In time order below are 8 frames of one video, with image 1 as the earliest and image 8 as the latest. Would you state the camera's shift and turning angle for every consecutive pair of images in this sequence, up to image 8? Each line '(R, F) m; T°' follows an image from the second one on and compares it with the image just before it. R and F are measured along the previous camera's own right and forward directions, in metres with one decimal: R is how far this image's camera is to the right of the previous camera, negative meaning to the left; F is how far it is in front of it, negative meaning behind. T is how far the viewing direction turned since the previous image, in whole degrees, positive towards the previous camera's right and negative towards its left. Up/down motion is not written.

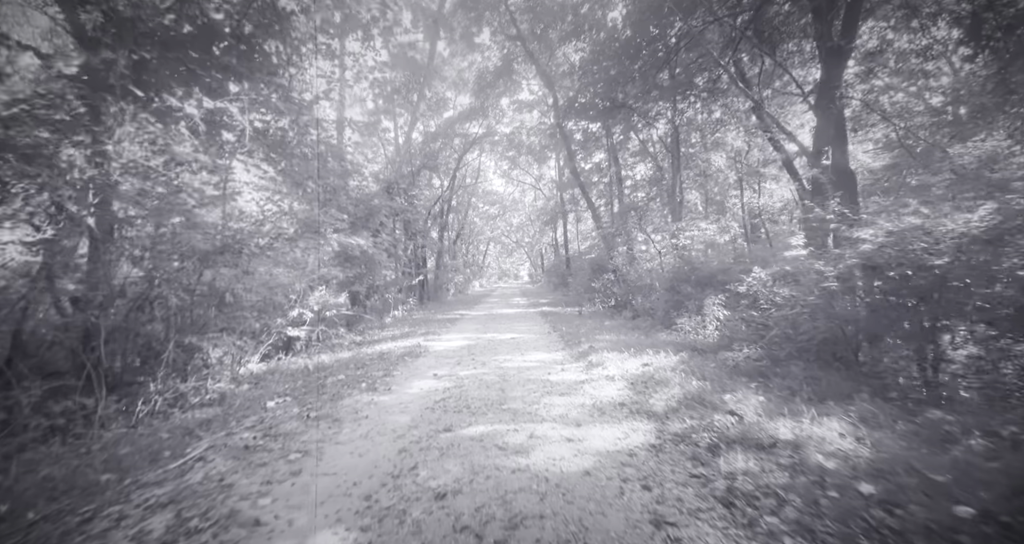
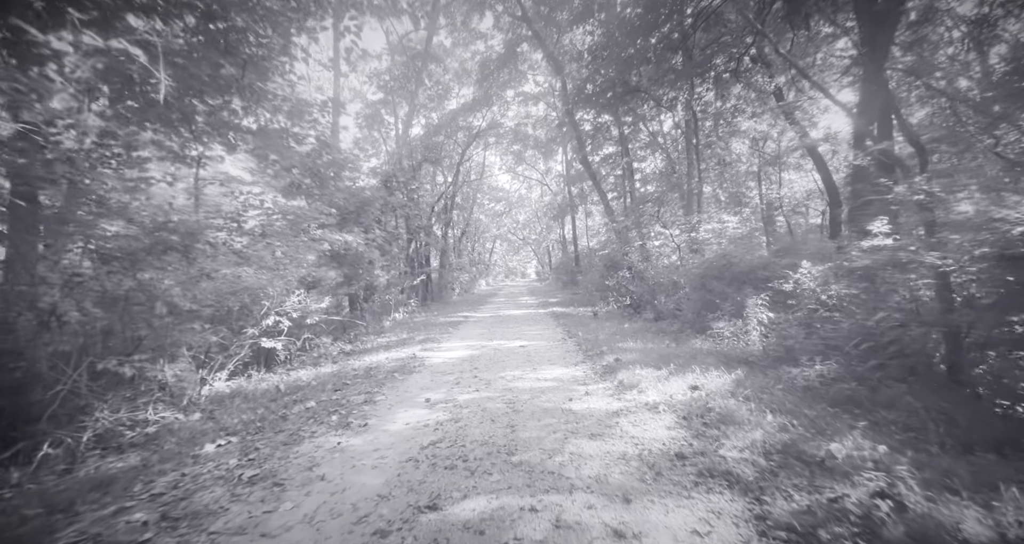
(0.0, +1.2) m; -1°
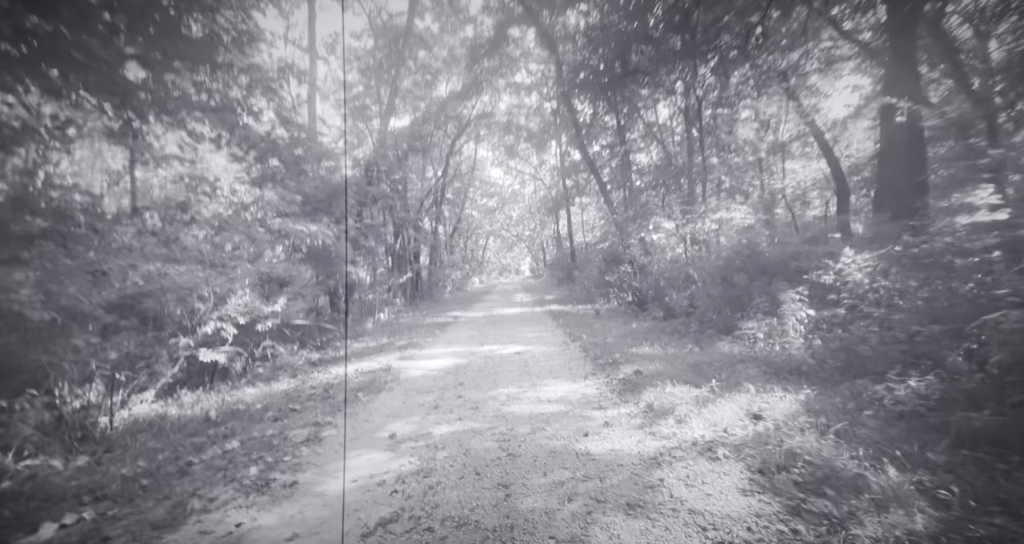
(0.0, +1.2) m; +1°
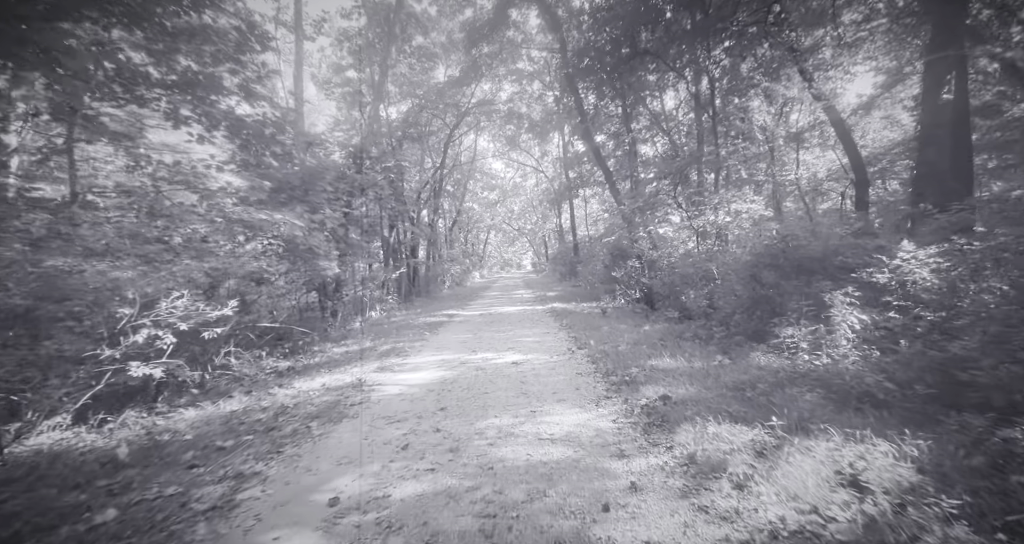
(+0.1, +1.0) m; 0°
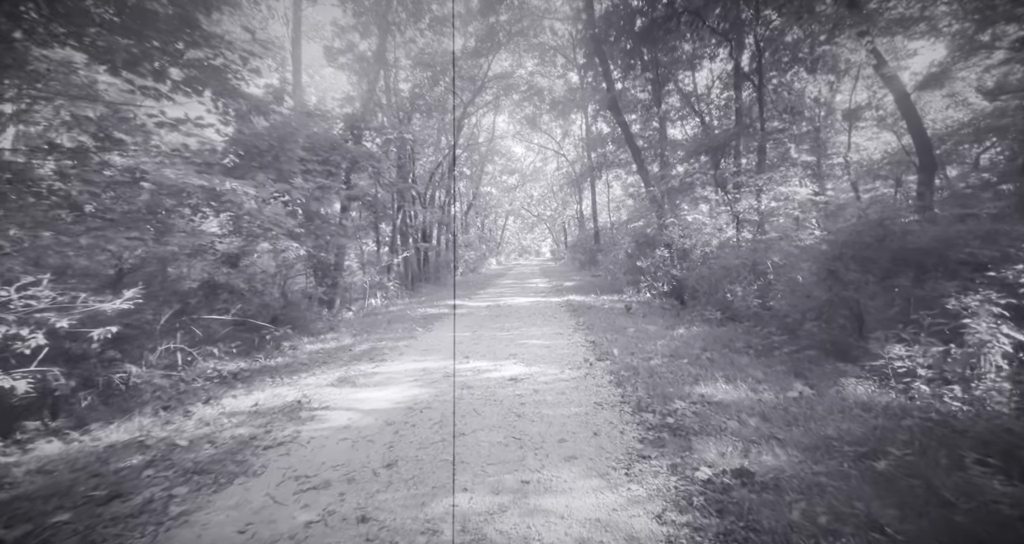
(+0.2, +1.5) m; -3°
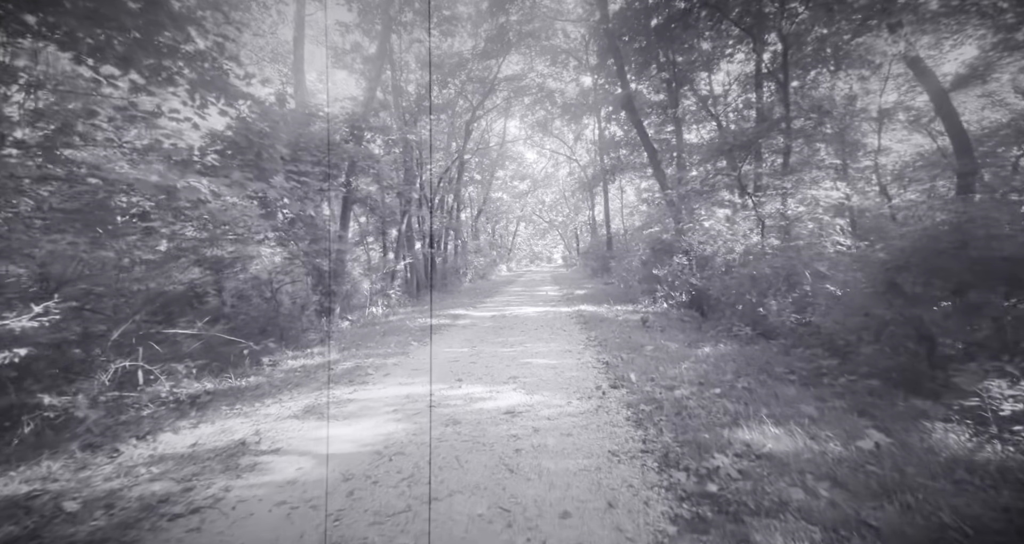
(+0.1, +0.8) m; -2°
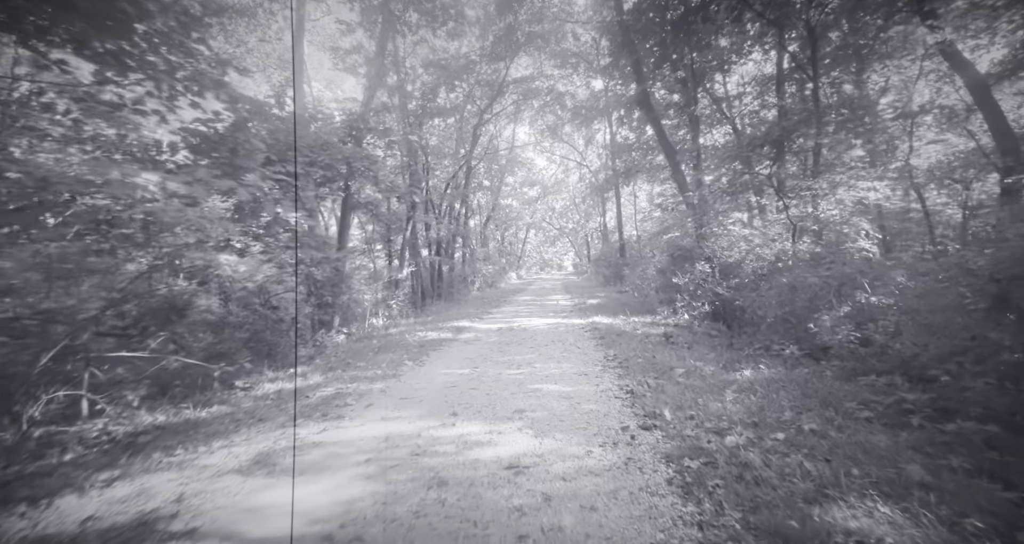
(0.0, +0.9) m; -1°
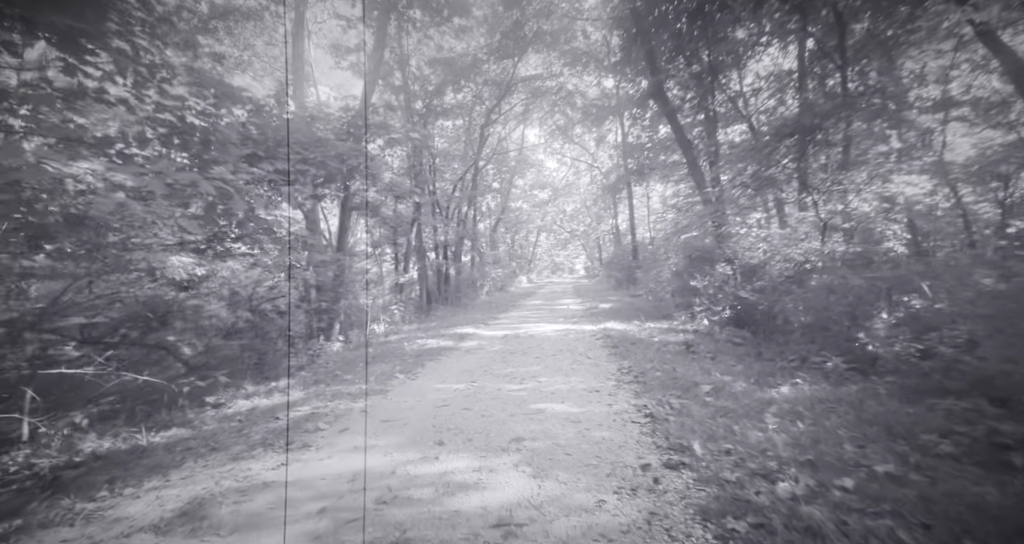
(+0.1, +0.7) m; -2°
